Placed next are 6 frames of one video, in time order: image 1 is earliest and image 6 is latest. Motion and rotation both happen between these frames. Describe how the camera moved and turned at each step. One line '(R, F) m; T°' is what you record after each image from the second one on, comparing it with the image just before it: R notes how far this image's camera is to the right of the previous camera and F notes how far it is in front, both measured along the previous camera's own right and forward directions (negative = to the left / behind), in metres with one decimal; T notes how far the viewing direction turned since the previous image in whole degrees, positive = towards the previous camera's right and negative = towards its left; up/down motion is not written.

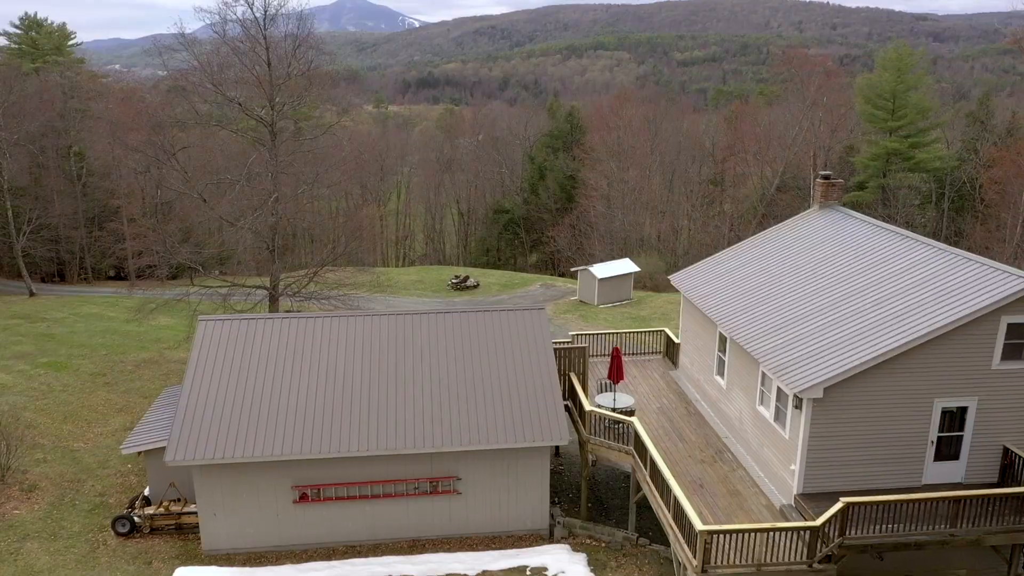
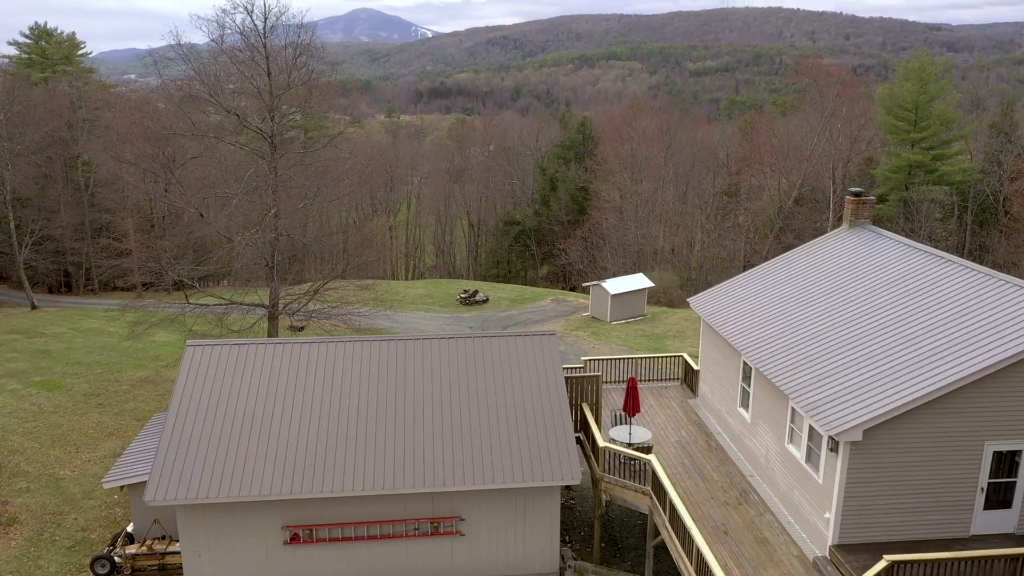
(0.0, +0.9) m; -1°
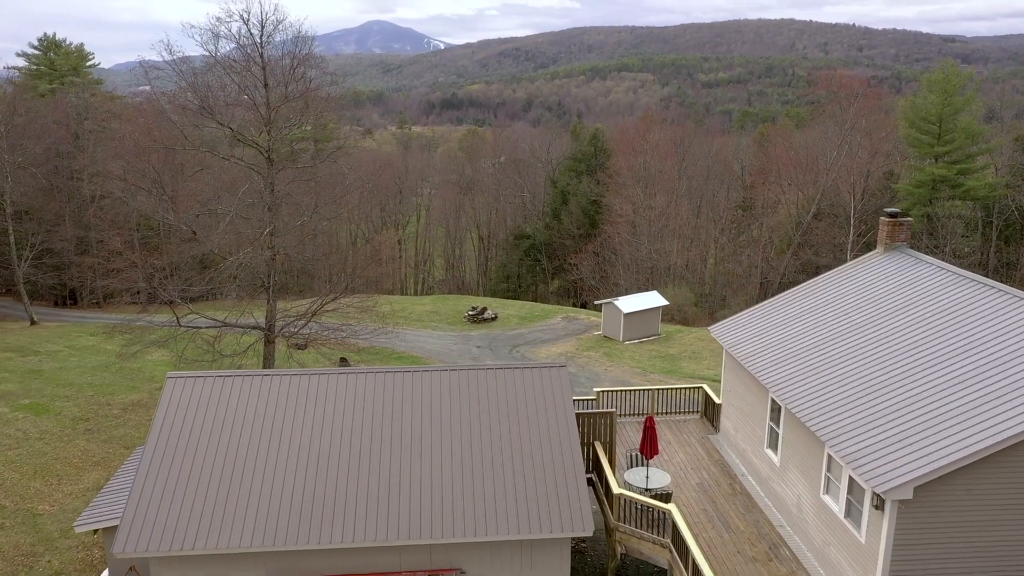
(+0.1, +1.0) m; -1°
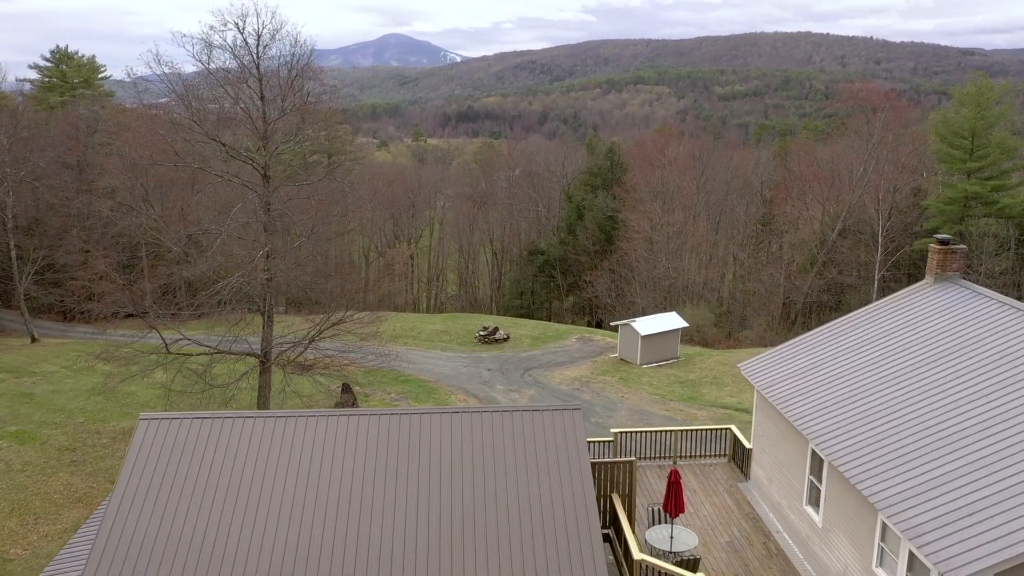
(+0.1, +1.2) m; -1°
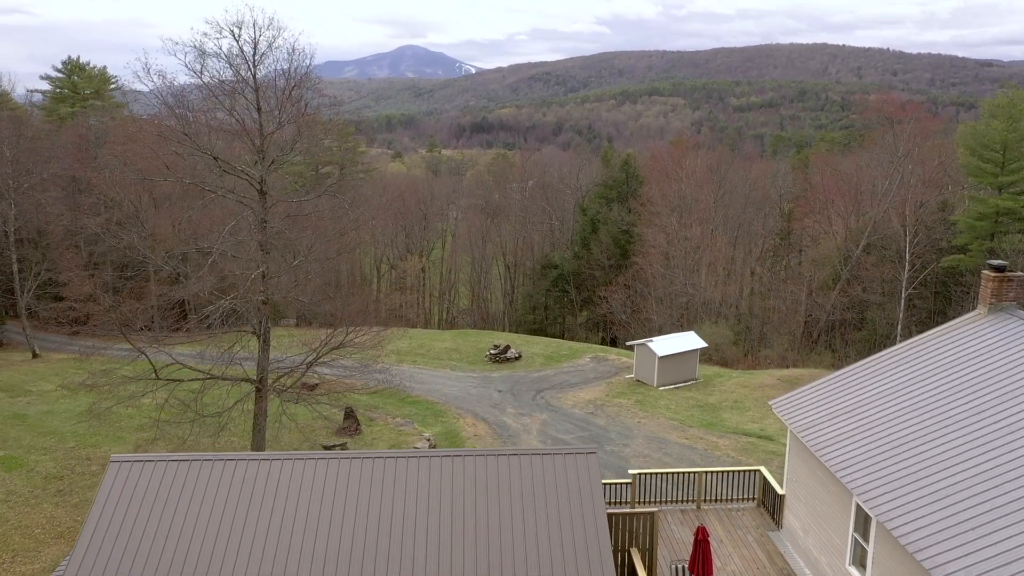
(+0.1, +1.0) m; -1°
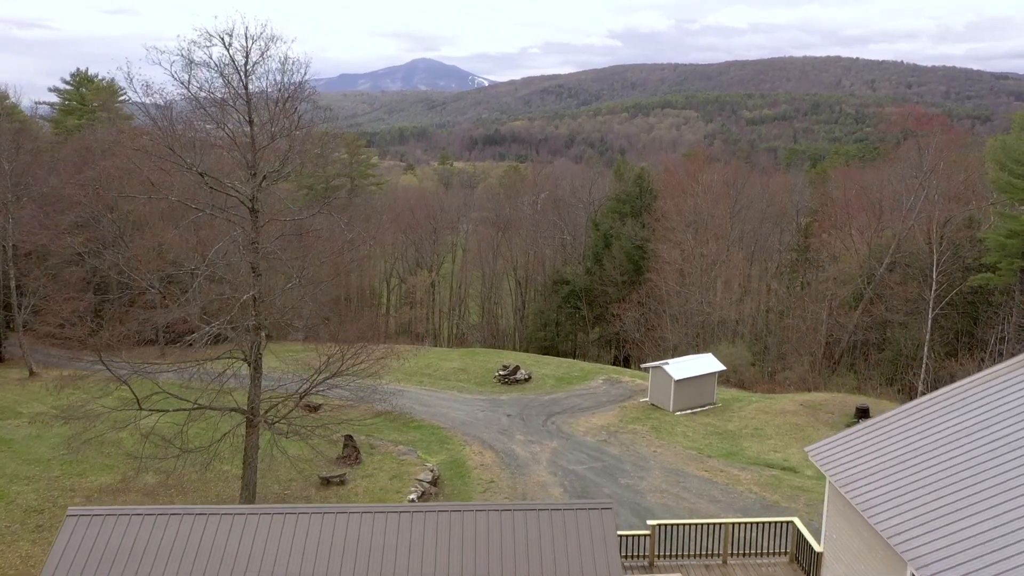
(+0.1, +1.1) m; -1°
